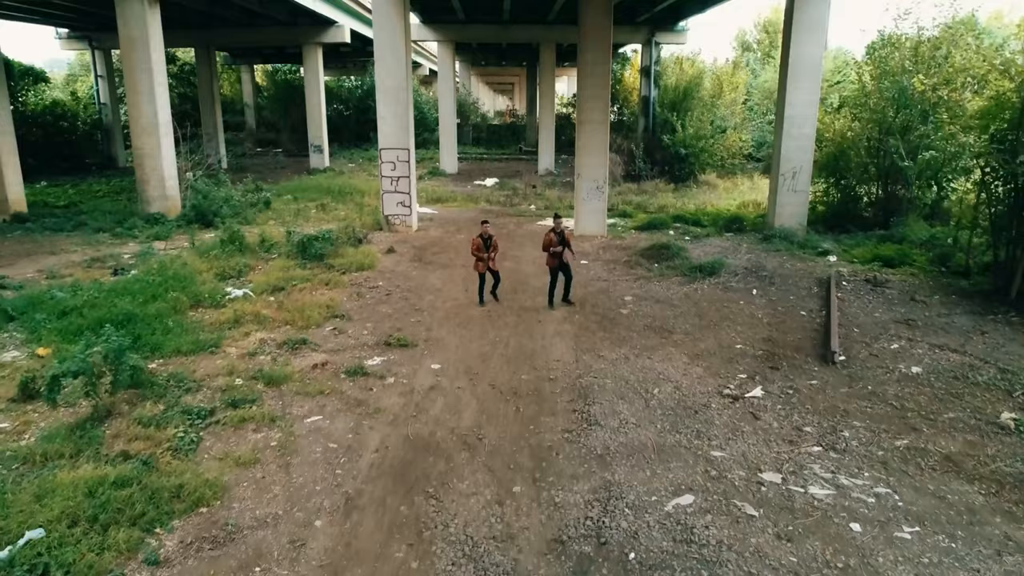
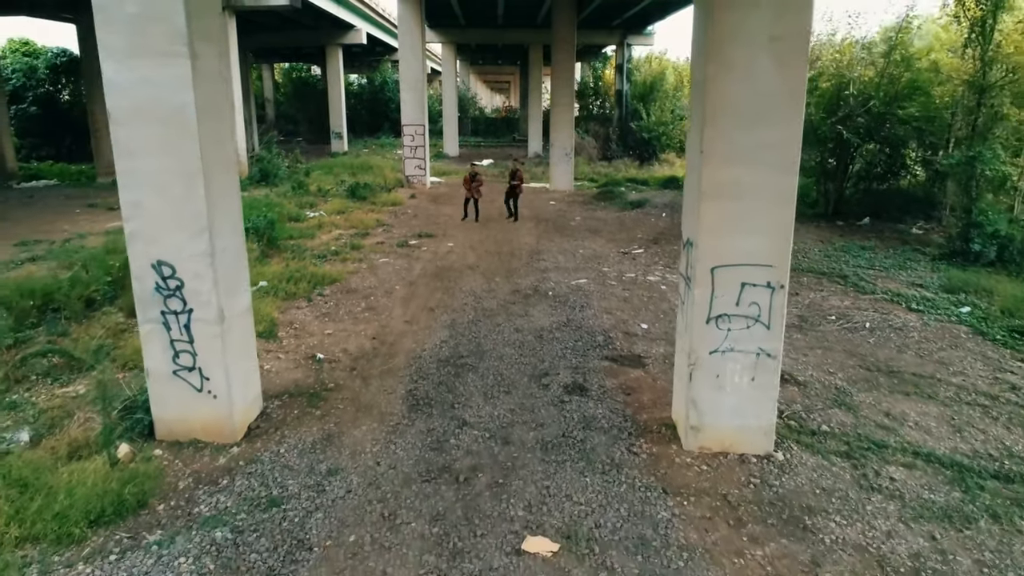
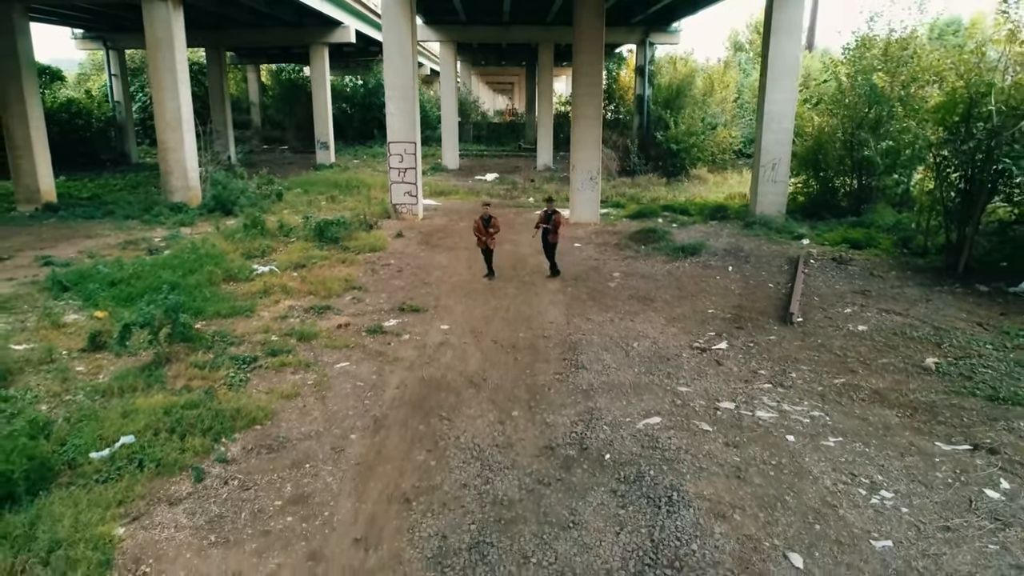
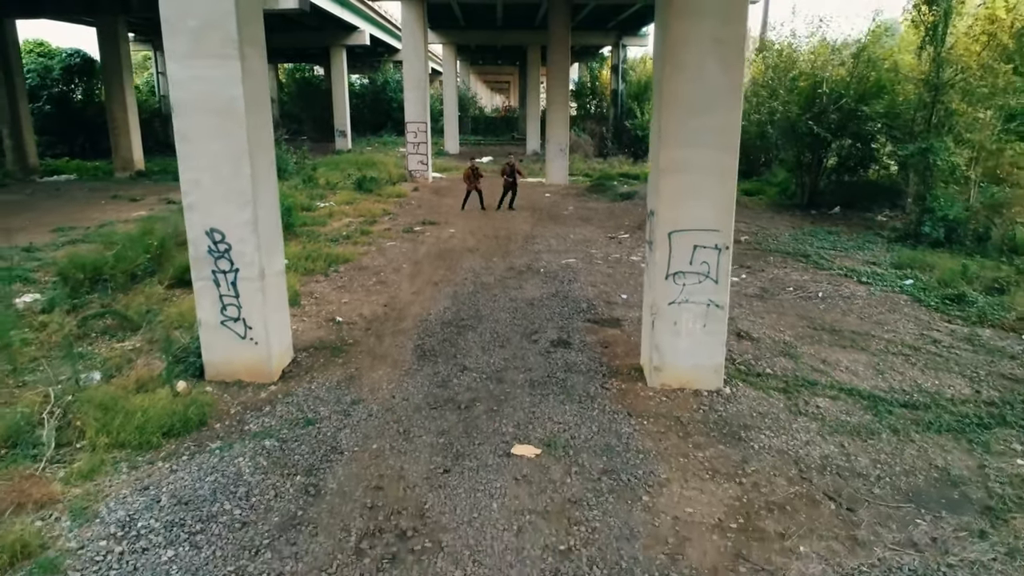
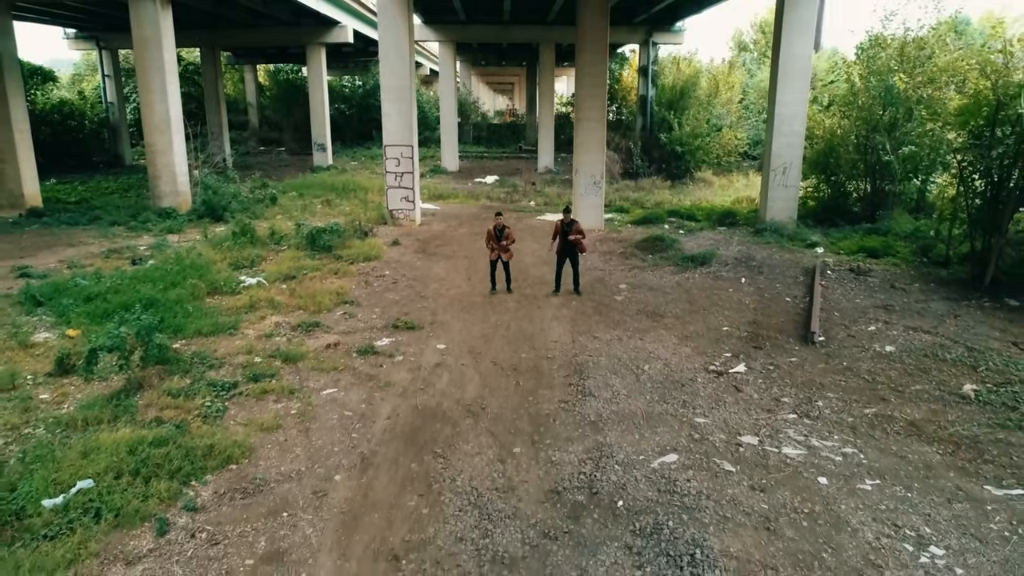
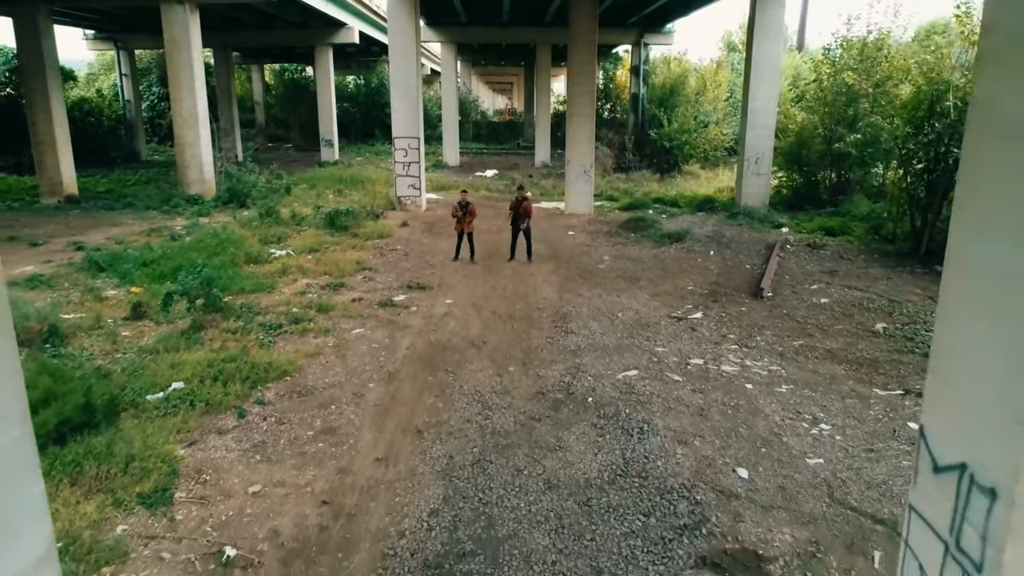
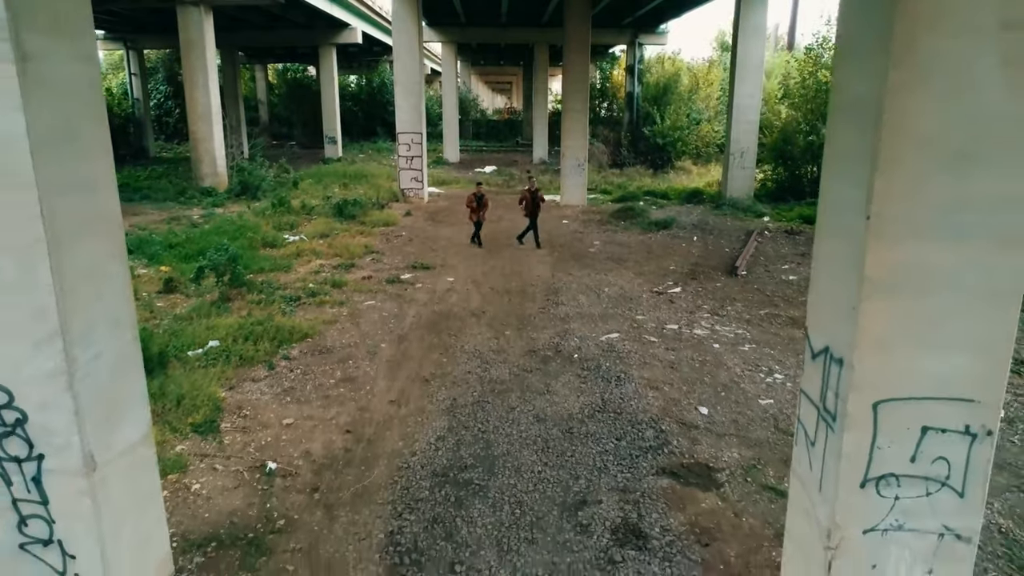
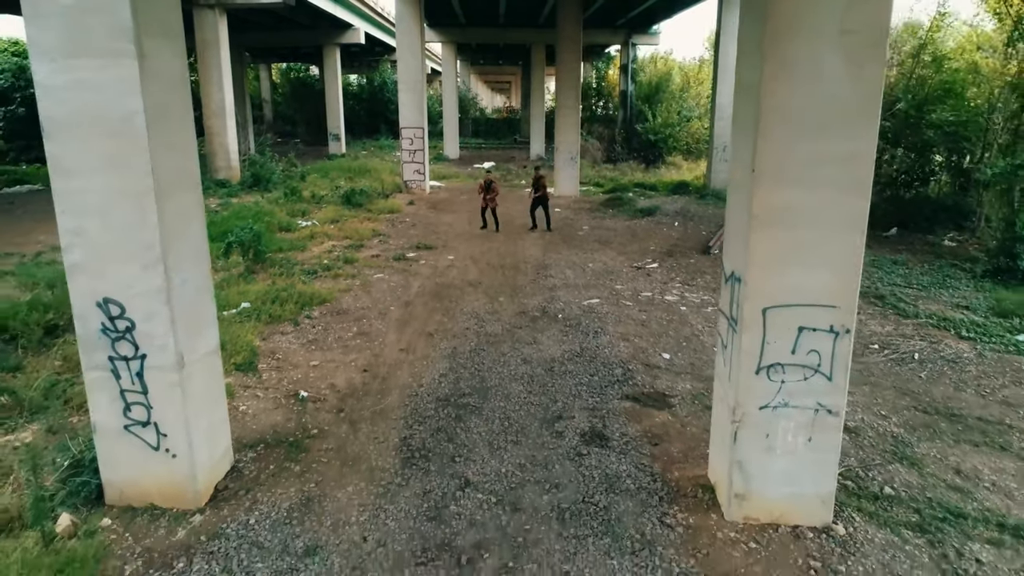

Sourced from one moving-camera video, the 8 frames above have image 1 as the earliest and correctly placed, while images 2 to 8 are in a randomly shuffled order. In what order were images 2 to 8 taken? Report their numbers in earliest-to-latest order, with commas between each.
5, 3, 6, 7, 8, 2, 4
